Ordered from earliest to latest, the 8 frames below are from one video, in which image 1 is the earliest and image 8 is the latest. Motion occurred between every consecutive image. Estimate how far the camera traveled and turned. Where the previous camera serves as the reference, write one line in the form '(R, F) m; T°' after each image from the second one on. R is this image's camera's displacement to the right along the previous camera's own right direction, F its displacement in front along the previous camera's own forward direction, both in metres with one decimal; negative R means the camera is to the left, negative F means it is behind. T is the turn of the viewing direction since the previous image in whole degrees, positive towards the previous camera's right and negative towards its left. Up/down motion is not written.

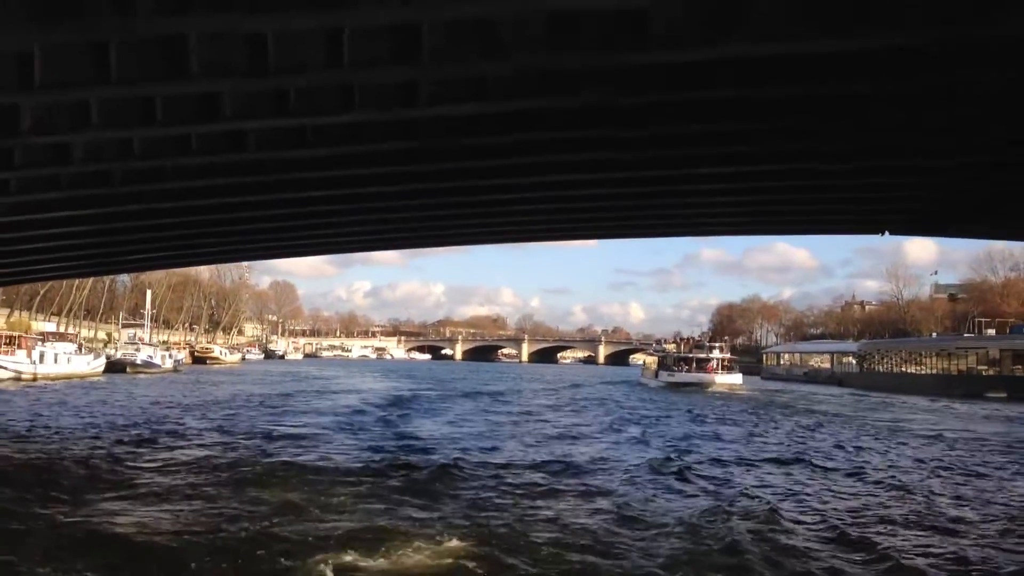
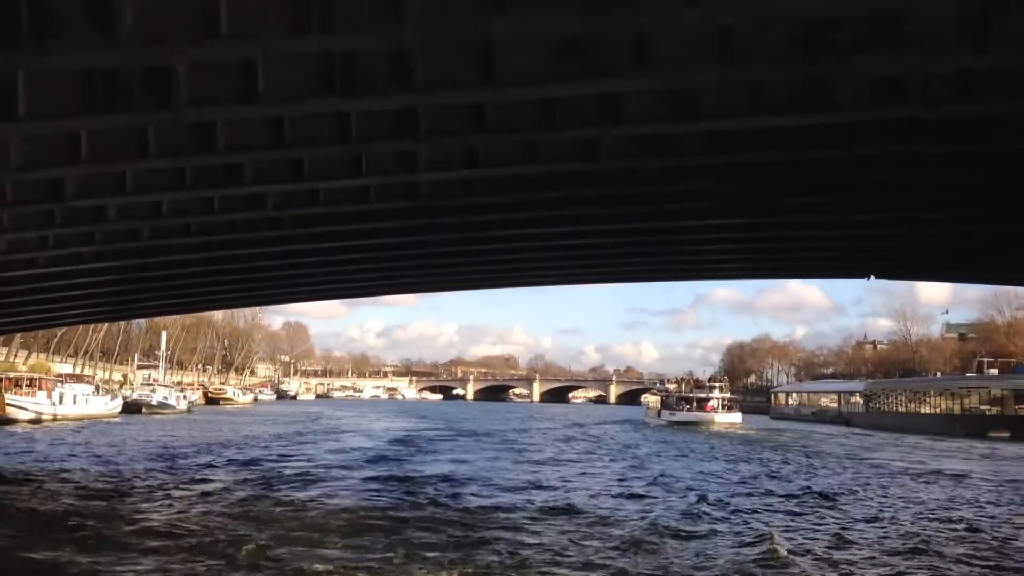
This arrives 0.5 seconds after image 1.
(+0.4, -1.7) m; -1°
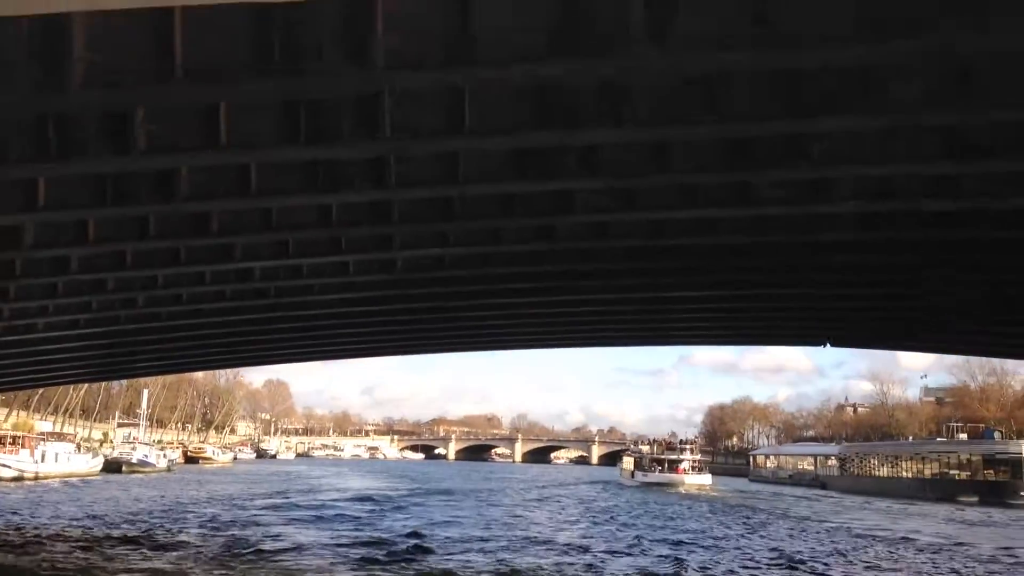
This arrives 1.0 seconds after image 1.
(+0.4, -1.7) m; +1°
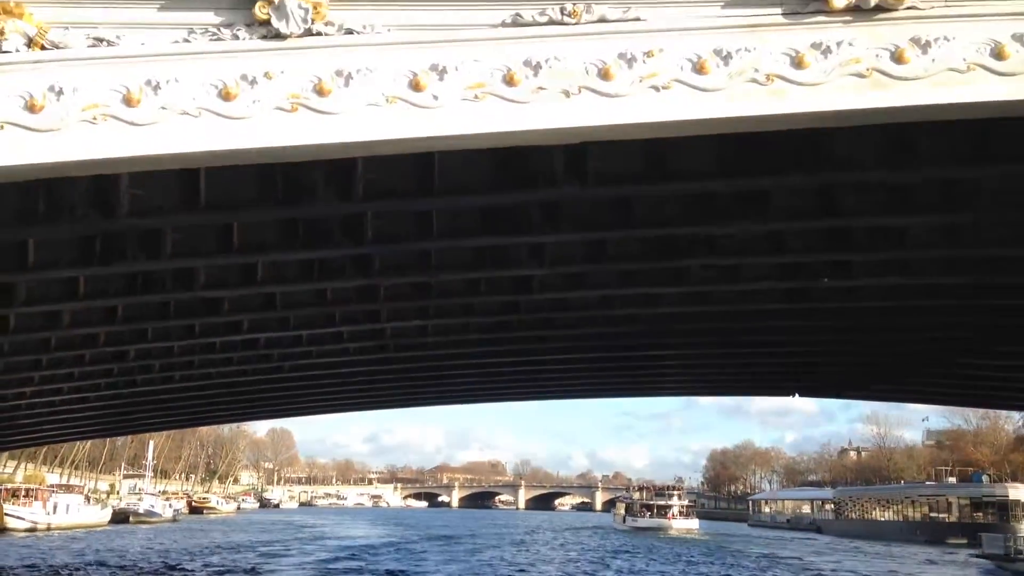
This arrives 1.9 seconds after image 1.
(+0.7, -2.7) m; 0°
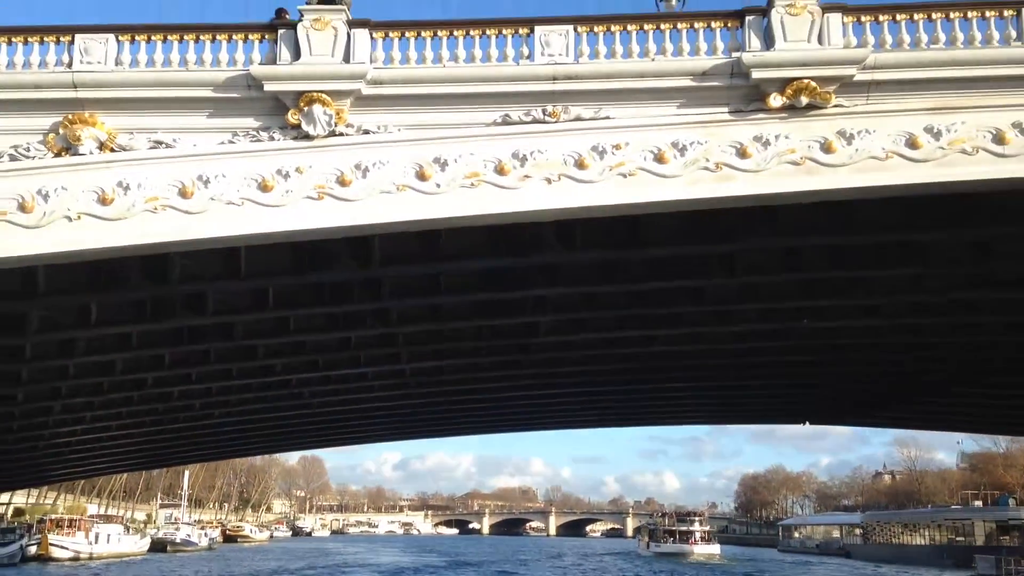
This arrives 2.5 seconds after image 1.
(+0.5, -2.0) m; -2°
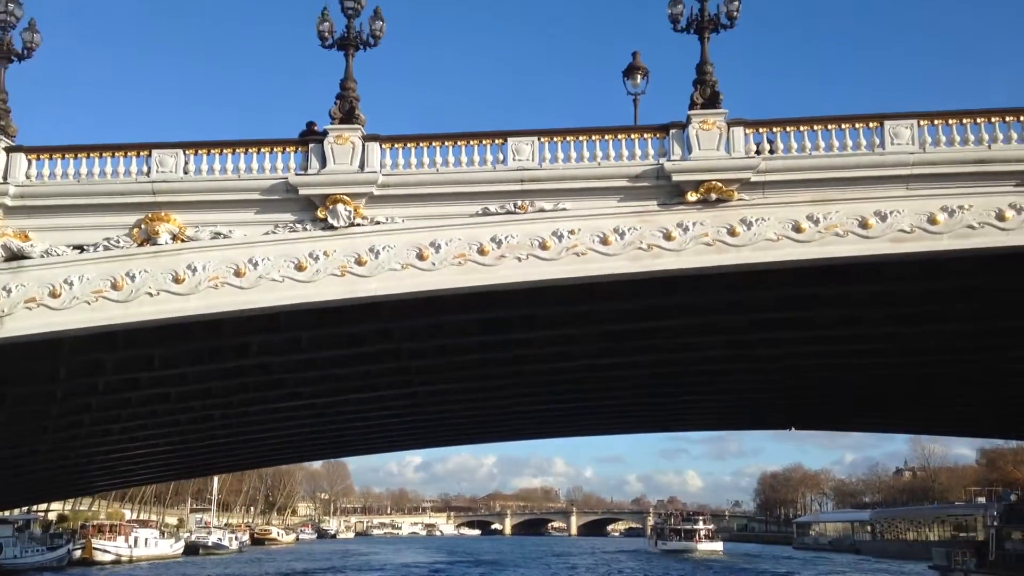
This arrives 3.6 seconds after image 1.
(+0.7, -3.7) m; -1°
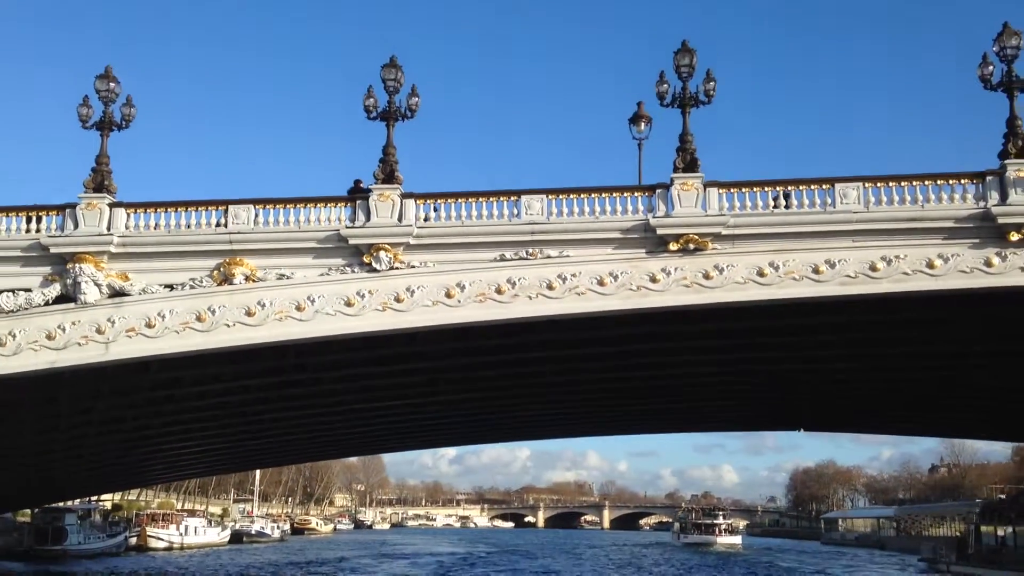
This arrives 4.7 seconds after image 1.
(+0.5, -3.4) m; -2°
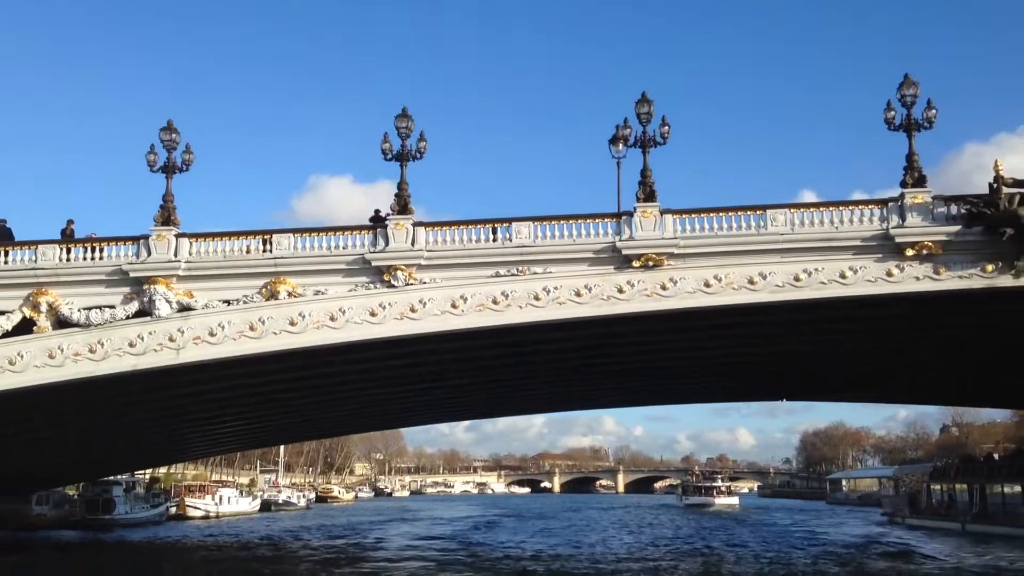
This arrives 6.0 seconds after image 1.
(+0.5, -4.5) m; -1°
